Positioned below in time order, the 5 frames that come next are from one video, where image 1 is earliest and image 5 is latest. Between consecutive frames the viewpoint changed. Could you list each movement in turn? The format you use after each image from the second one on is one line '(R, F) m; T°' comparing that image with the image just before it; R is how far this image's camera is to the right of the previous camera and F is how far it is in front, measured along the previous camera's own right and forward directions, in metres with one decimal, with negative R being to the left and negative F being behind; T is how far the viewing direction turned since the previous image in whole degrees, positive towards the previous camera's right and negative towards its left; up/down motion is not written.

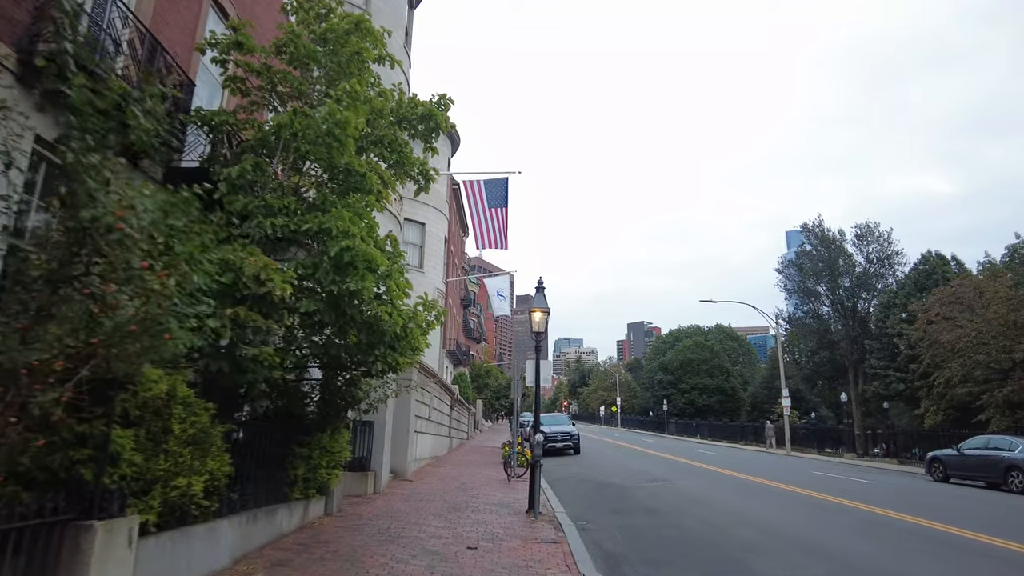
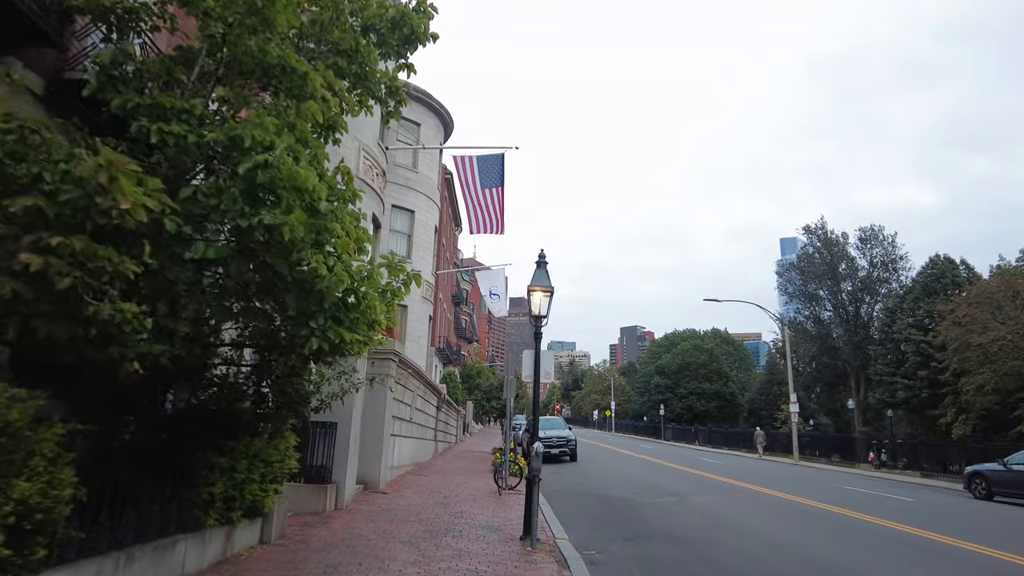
(0.0, +2.1) m; +1°
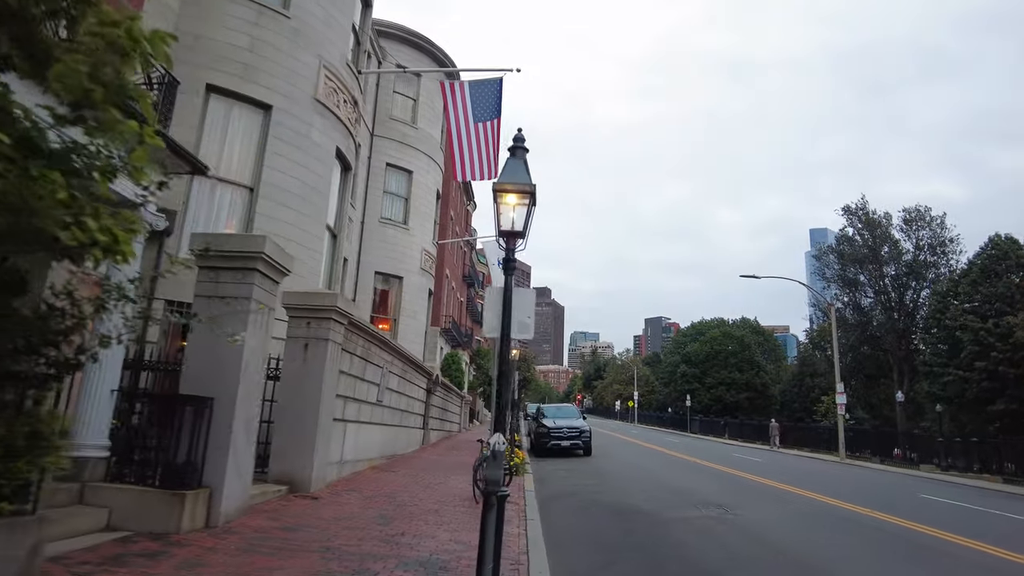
(+0.6, +3.5) m; -2°
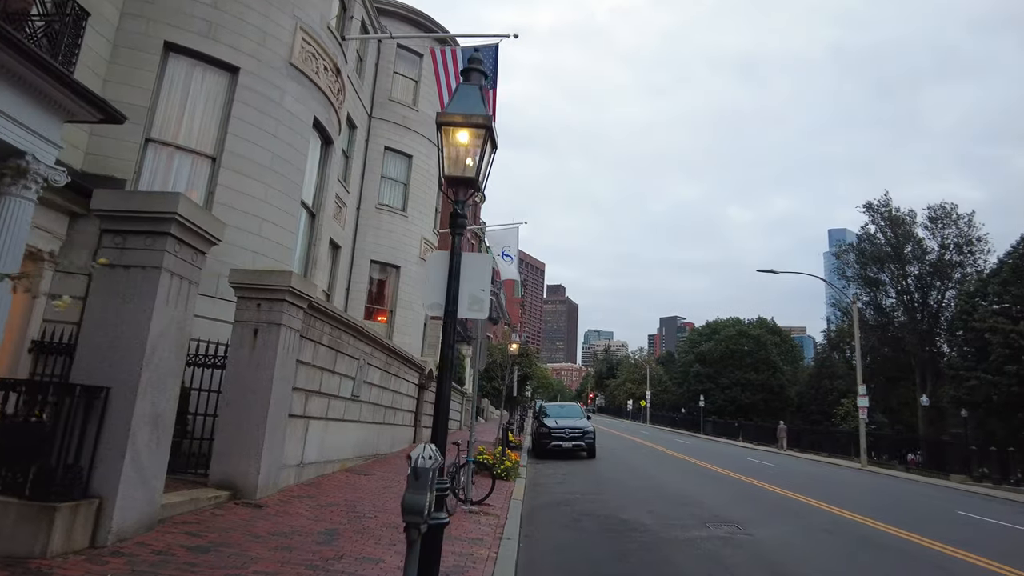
(+0.4, +1.3) m; -1°
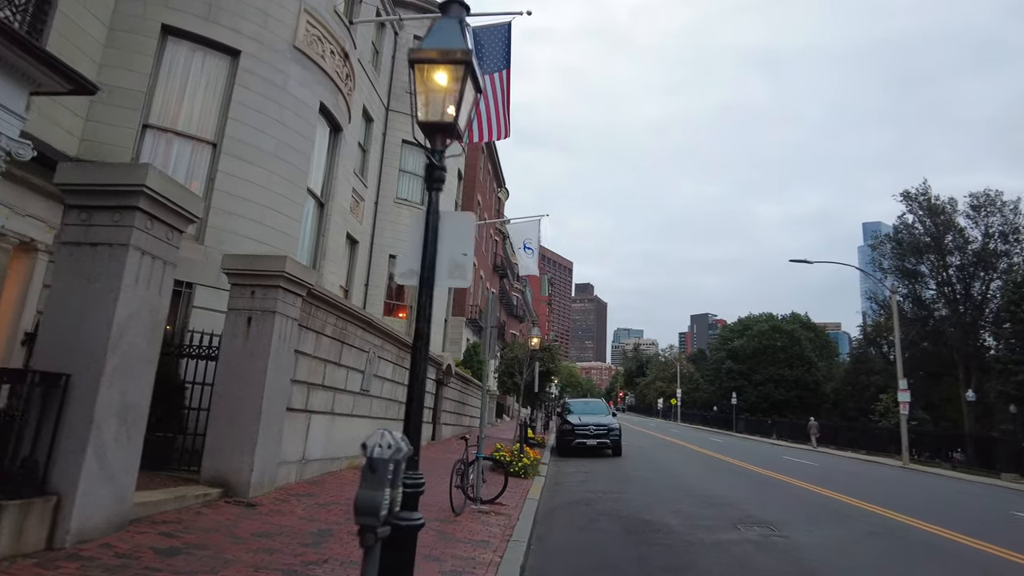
(+0.2, +0.6) m; -3°
